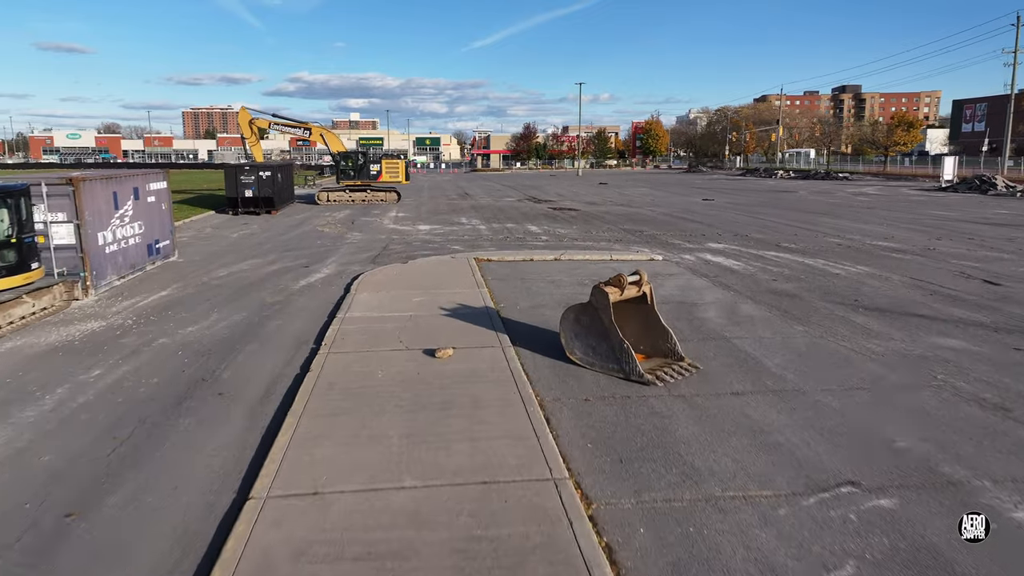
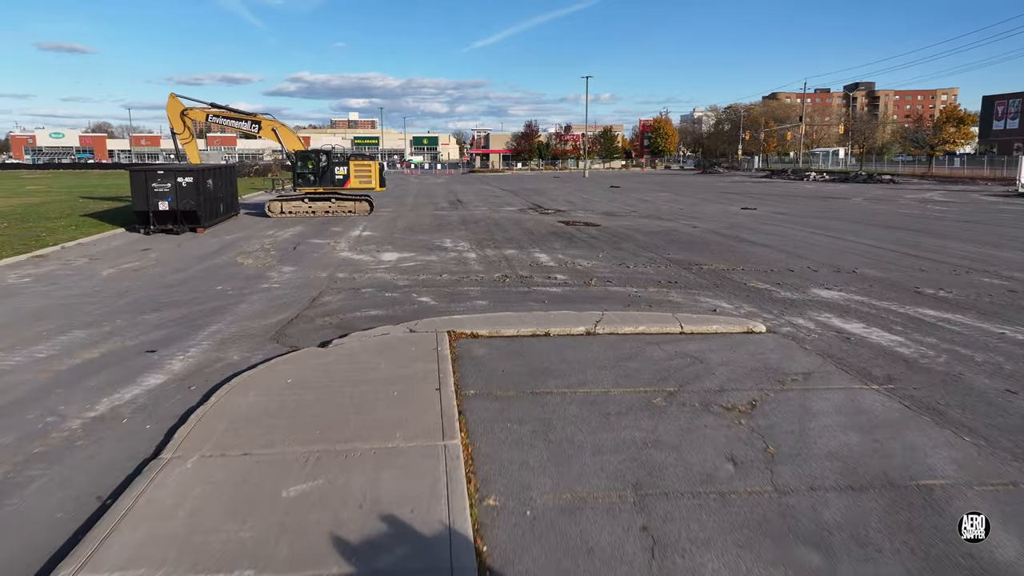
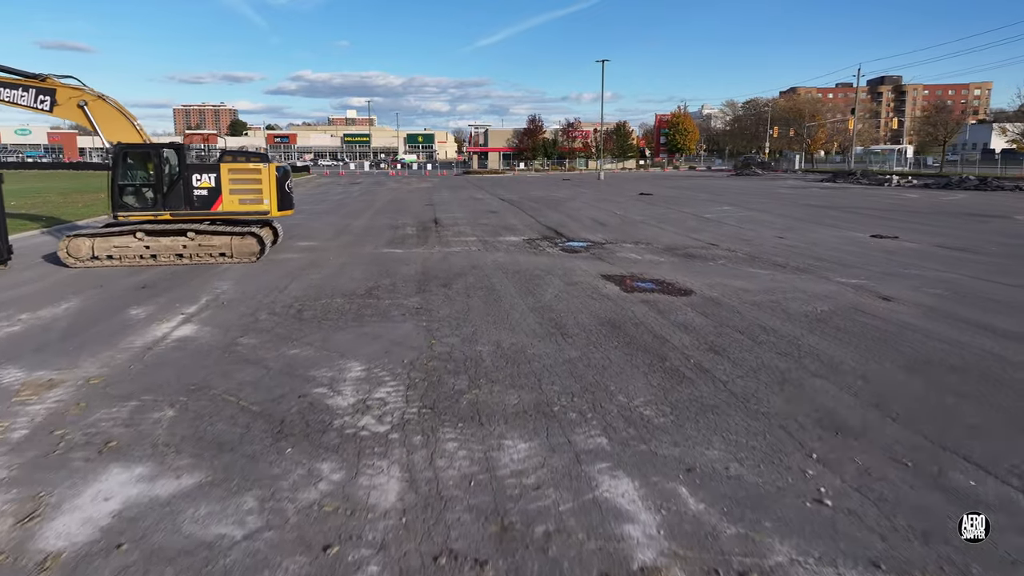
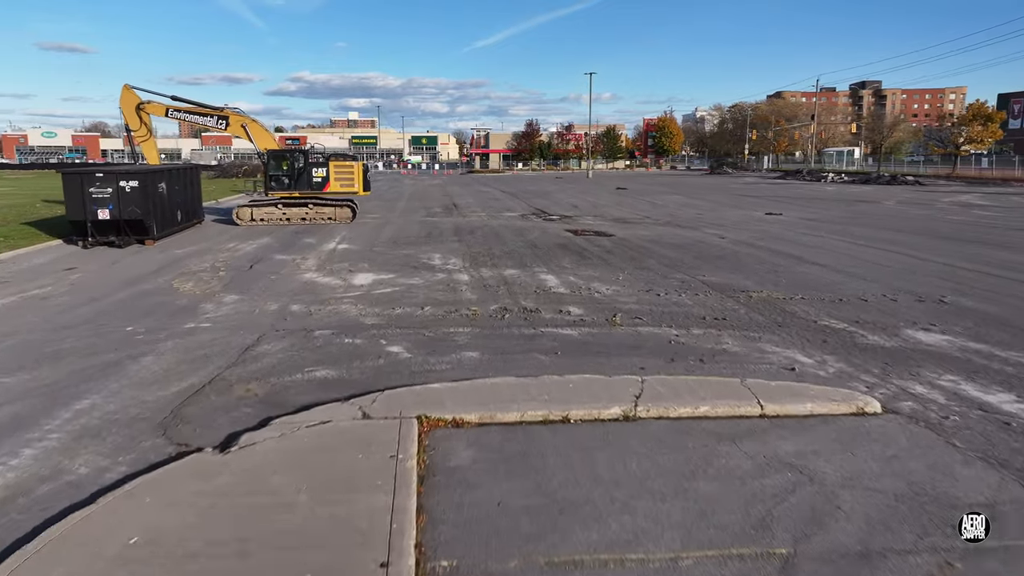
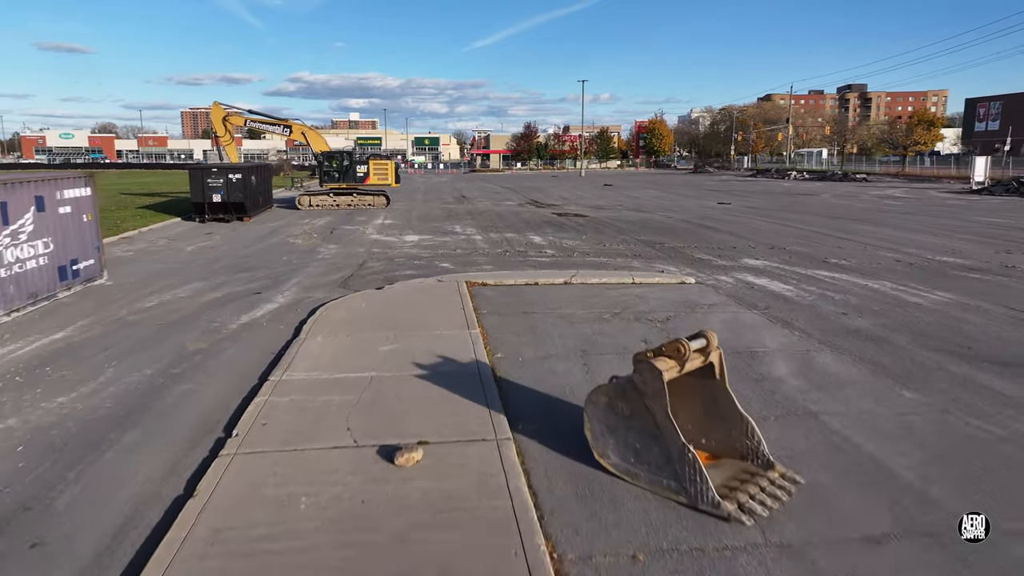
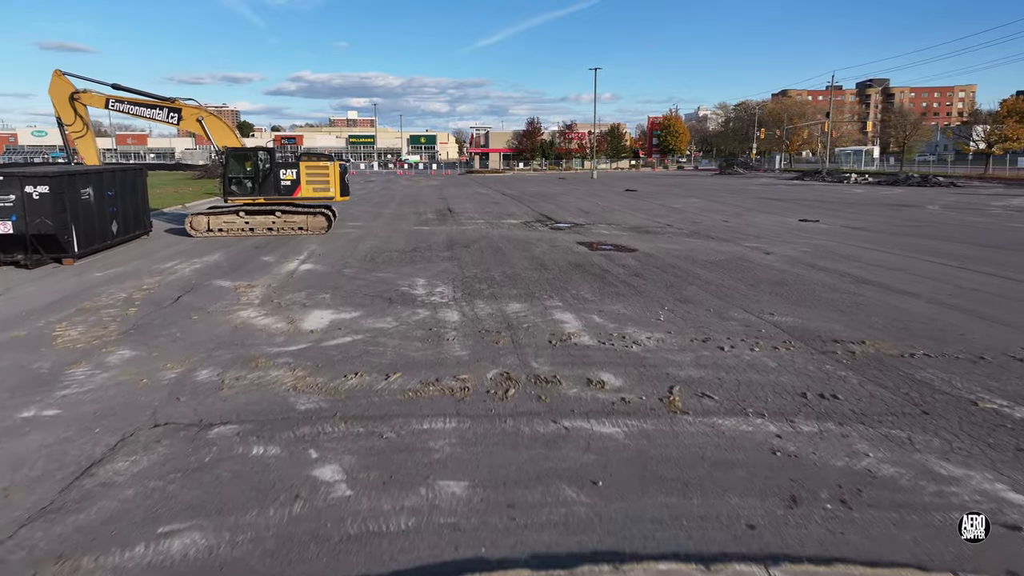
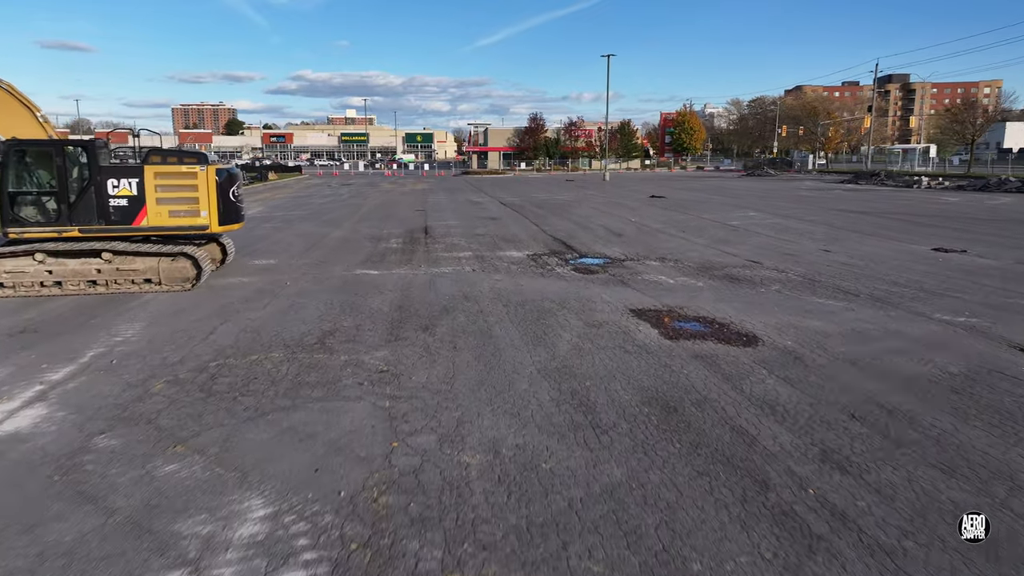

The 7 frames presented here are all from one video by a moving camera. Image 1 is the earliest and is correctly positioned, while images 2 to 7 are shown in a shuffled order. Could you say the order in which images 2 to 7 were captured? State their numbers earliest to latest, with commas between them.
5, 2, 4, 6, 3, 7
